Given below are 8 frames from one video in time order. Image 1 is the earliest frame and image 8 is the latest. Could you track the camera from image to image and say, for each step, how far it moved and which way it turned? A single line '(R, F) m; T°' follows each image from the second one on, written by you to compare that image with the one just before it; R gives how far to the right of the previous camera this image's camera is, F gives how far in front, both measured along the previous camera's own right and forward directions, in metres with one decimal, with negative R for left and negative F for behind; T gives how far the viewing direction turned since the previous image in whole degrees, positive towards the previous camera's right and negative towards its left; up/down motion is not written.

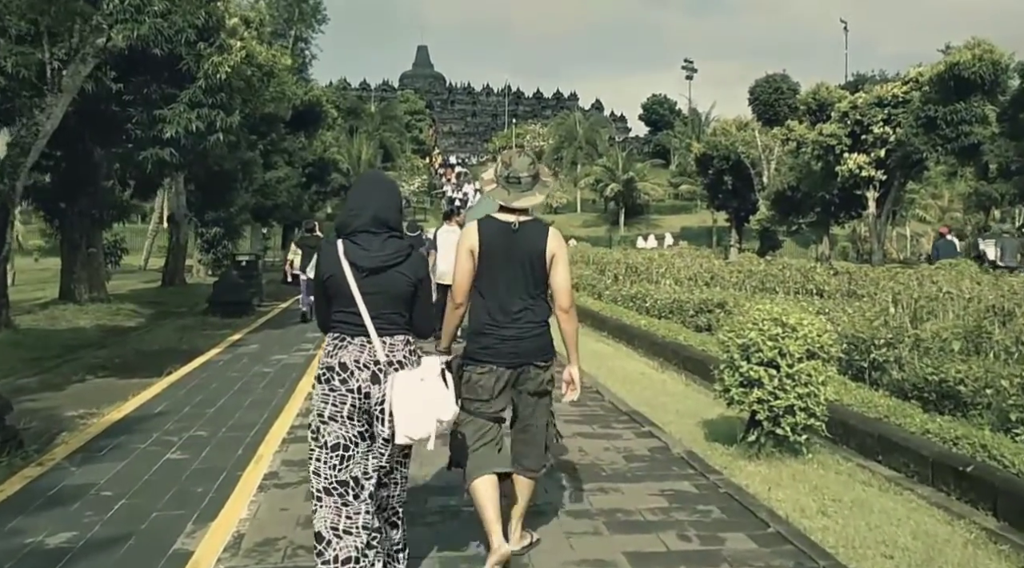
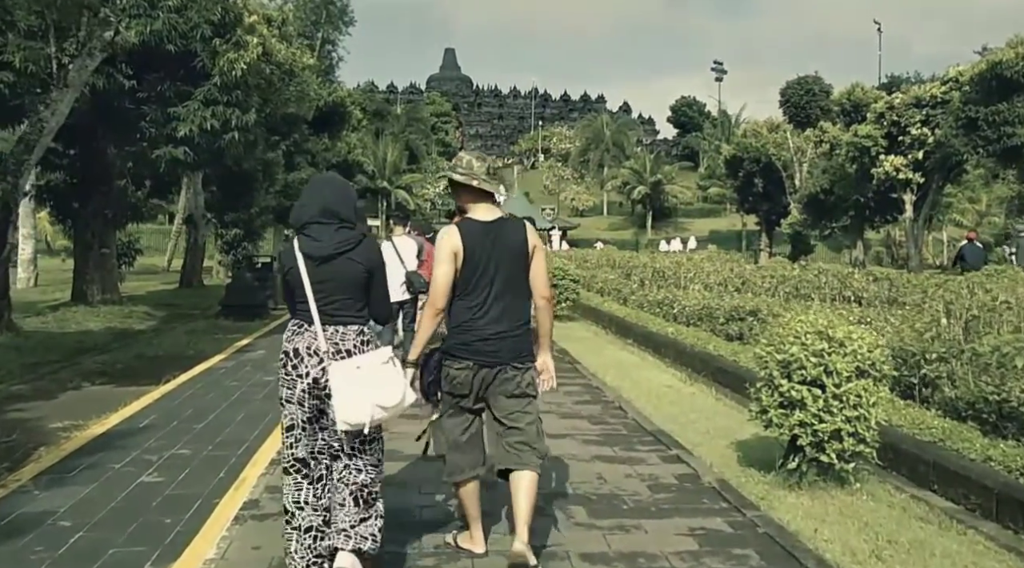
(+0.1, +0.6) m; -2°
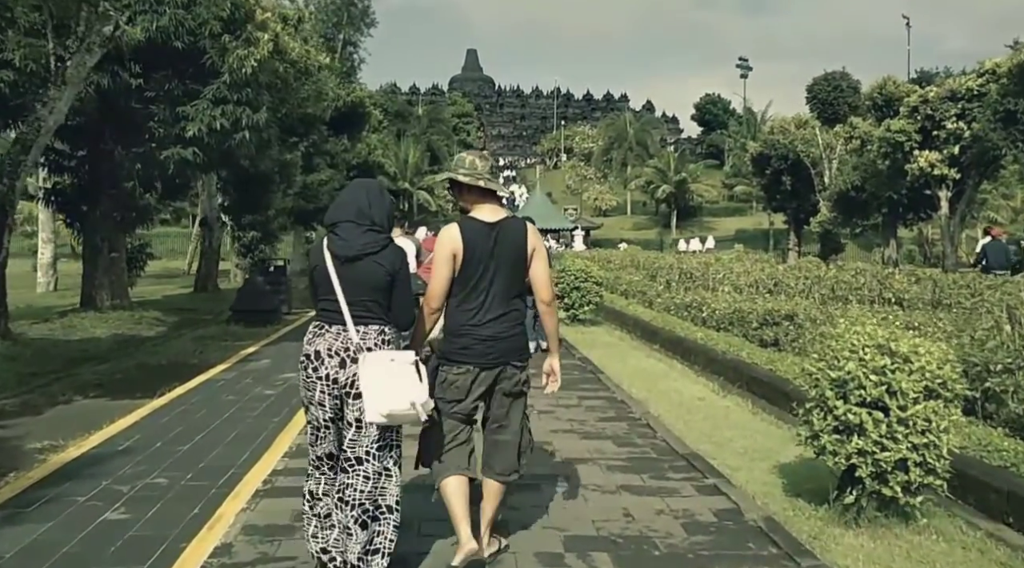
(+0.1, +0.6) m; -2°
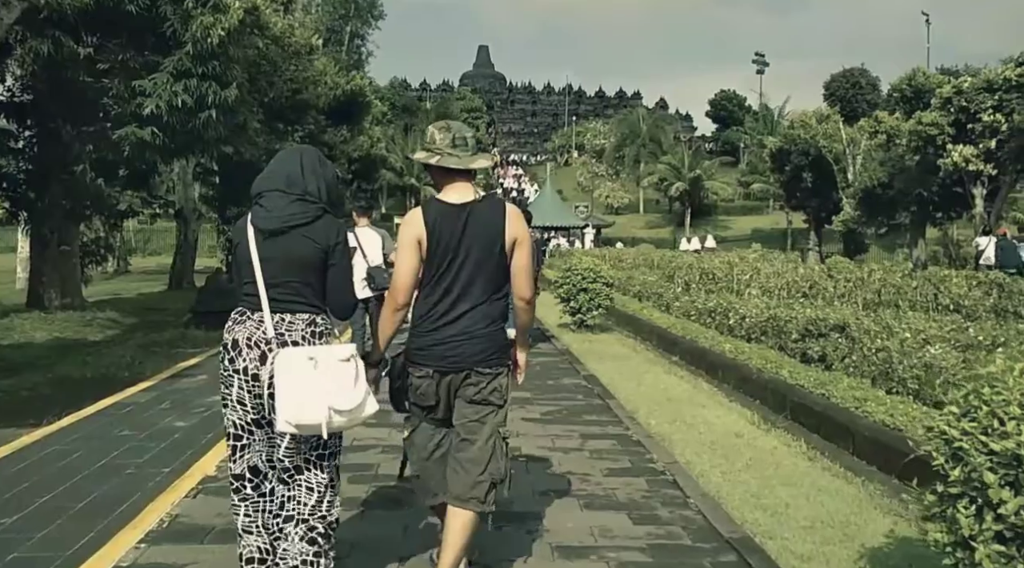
(+0.2, +1.7) m; -1°
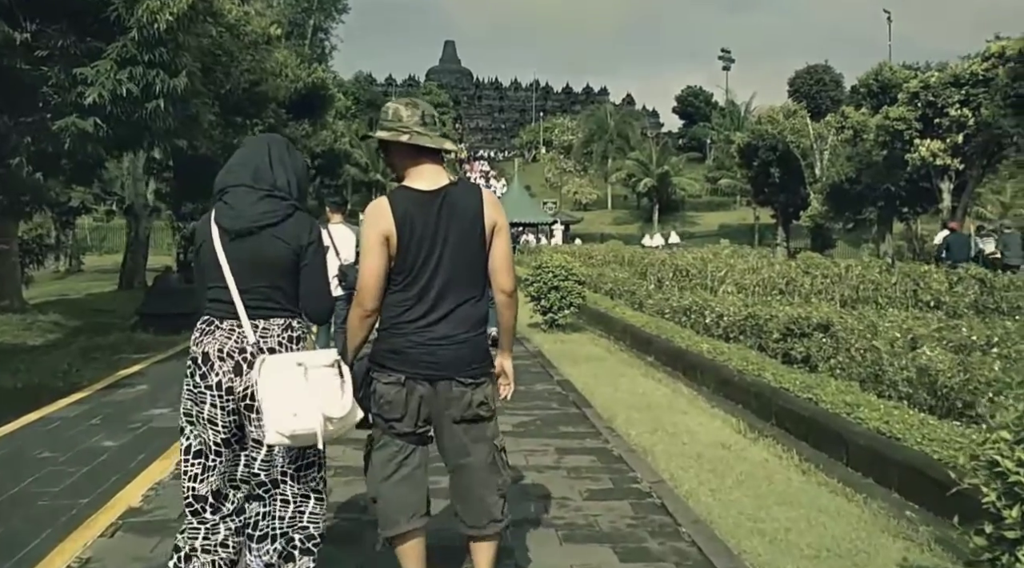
(0.0, +0.5) m; +2°
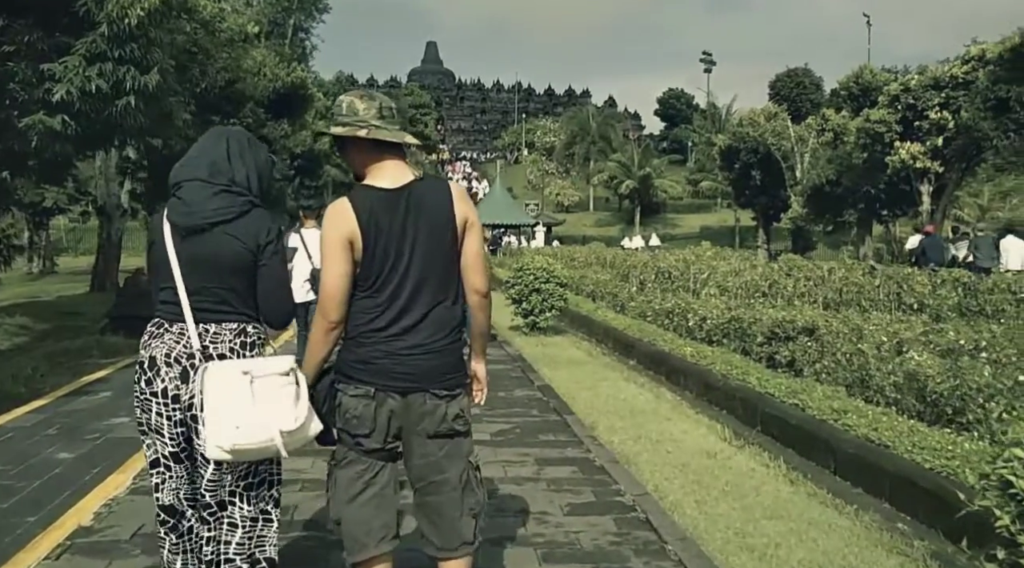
(0.0, +0.2) m; +1°
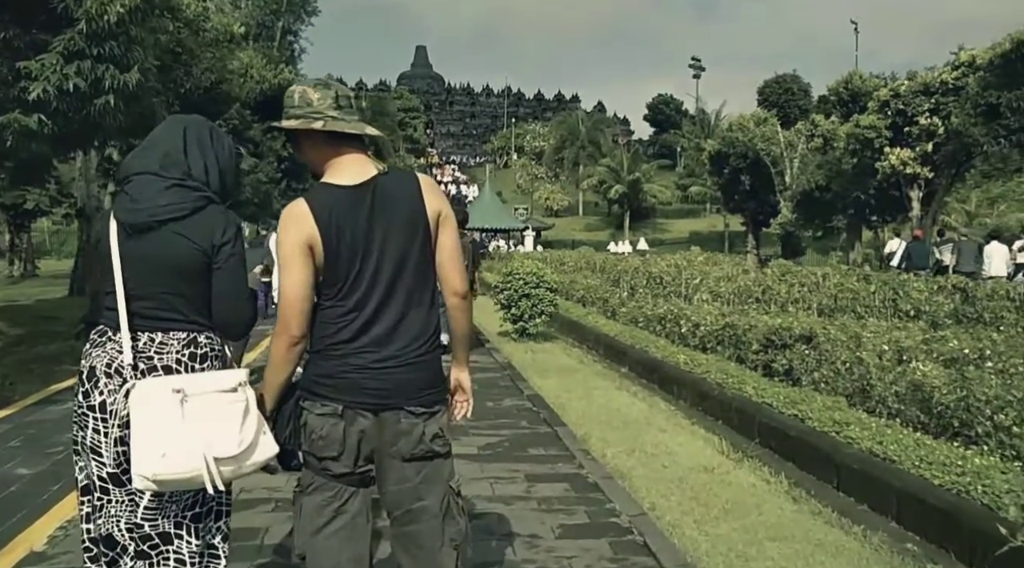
(0.0, +0.3) m; +1°
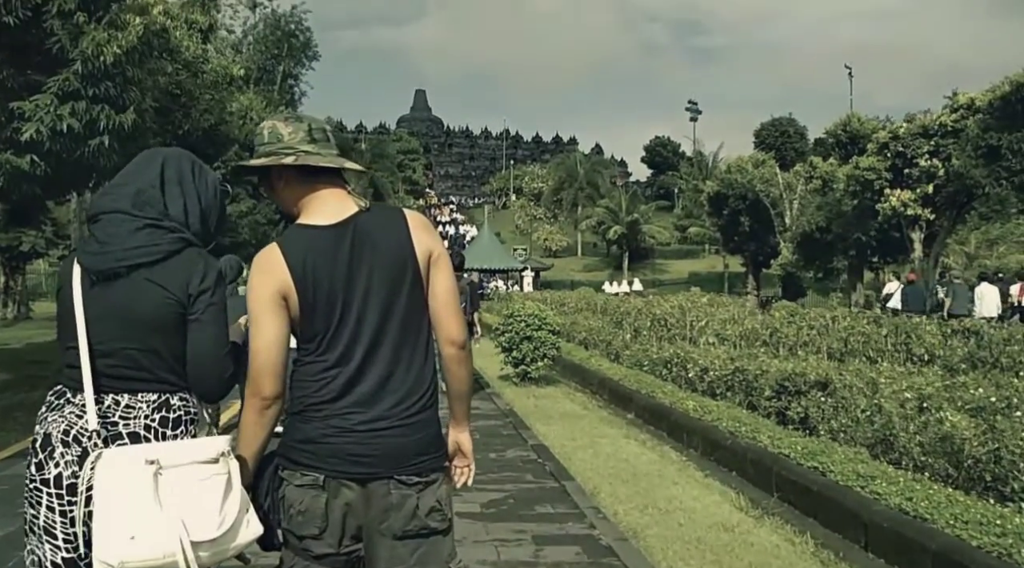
(0.0, +0.3) m; 0°
